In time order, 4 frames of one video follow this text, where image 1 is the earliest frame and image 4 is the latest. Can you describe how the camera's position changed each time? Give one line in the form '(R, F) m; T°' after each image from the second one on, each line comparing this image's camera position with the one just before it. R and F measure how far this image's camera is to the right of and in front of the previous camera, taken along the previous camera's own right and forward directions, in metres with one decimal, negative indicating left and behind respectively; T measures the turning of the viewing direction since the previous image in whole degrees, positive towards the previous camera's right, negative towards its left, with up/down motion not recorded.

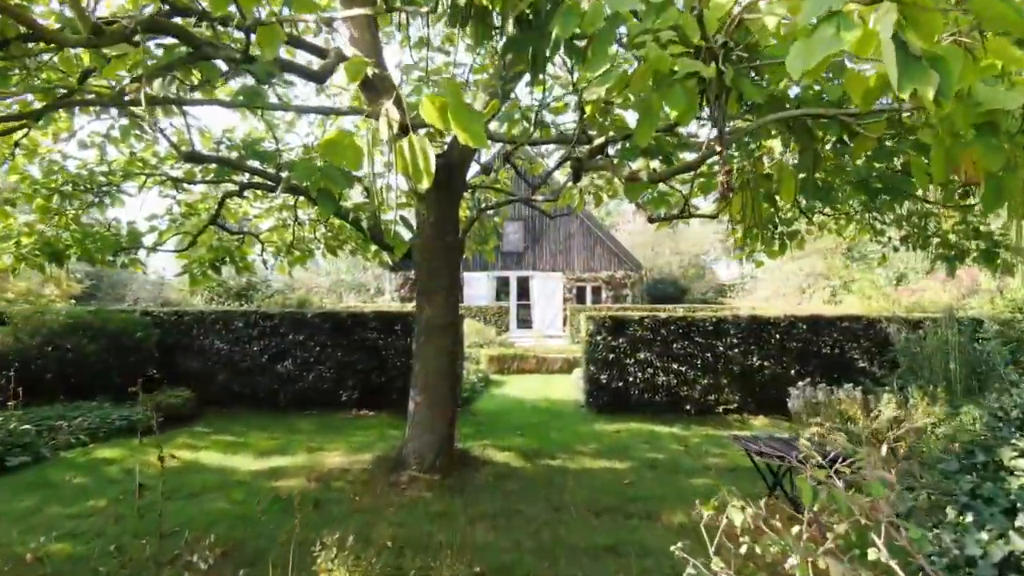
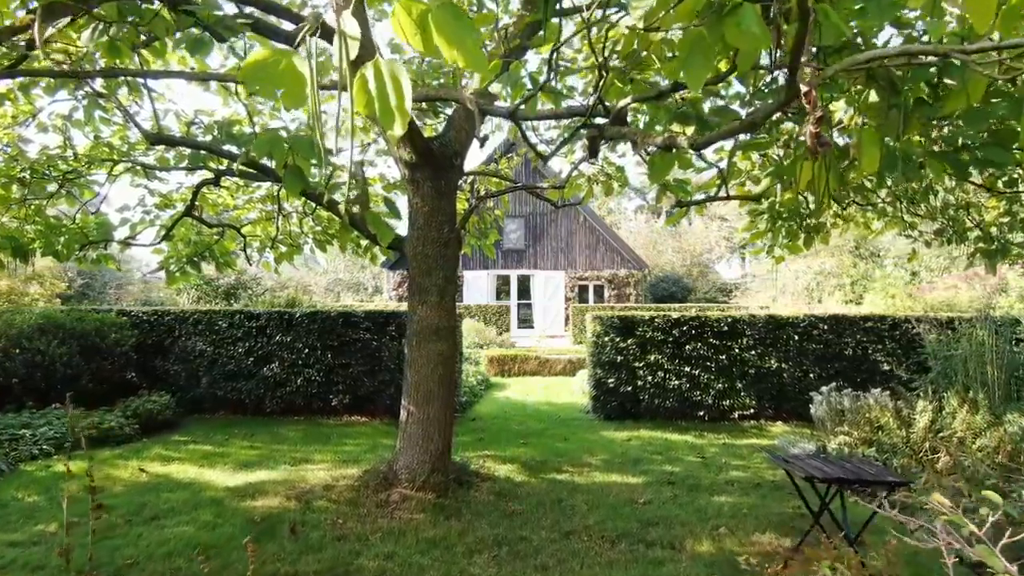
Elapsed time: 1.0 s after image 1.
(0.0, +0.5) m; 0°
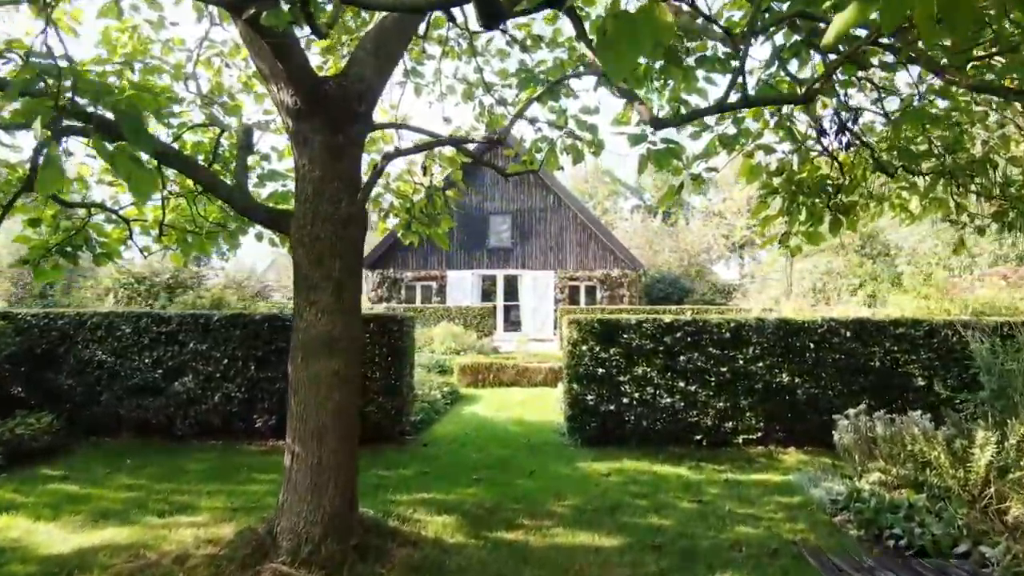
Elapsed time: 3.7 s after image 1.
(+0.2, +1.4) m; 0°
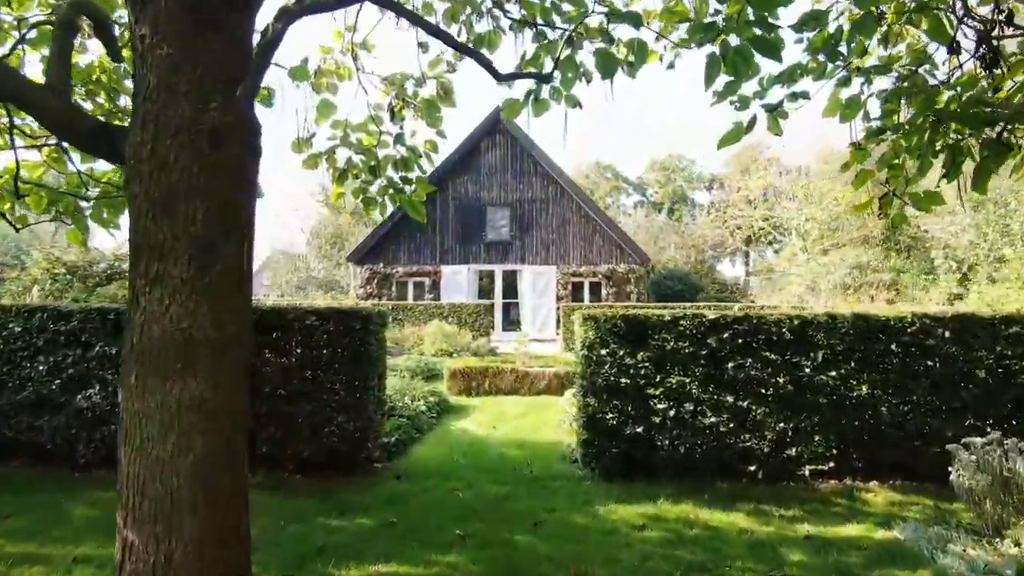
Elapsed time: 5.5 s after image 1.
(0.0, +1.5) m; 0°
